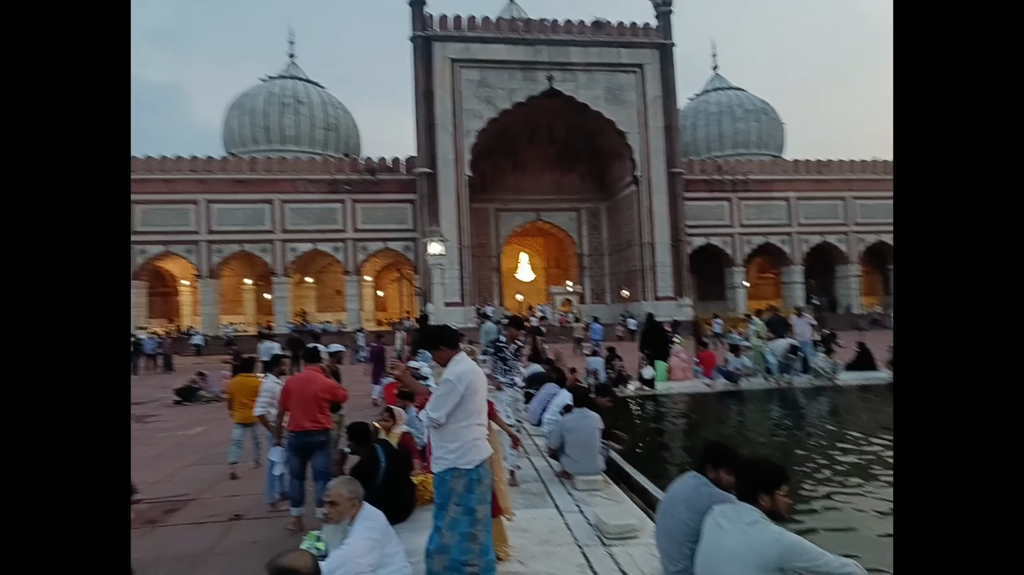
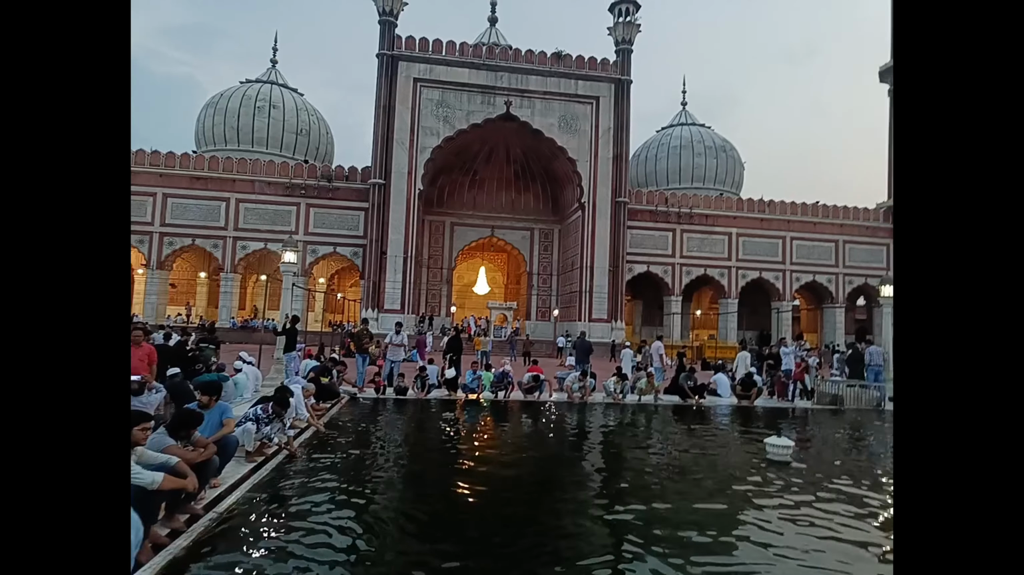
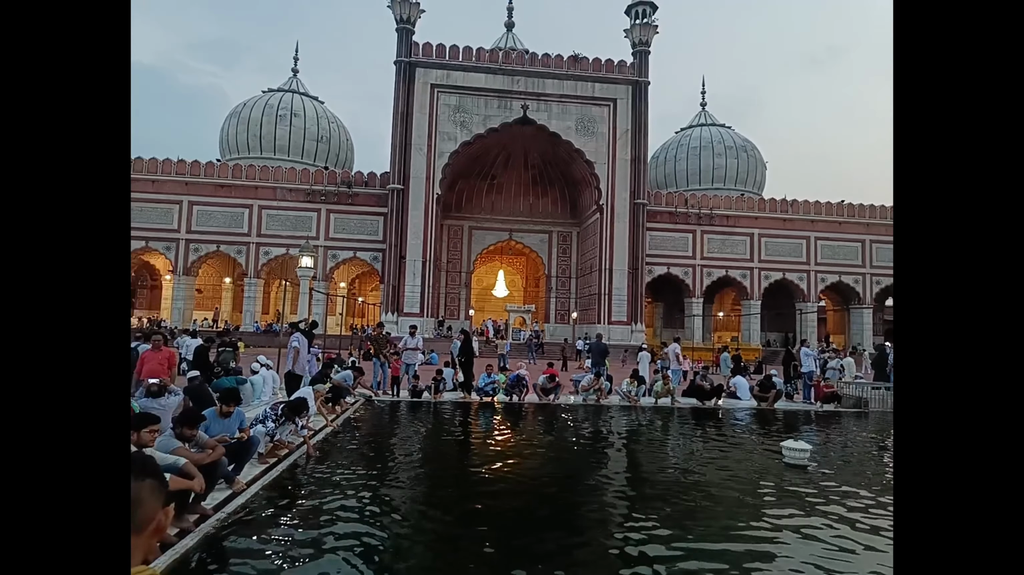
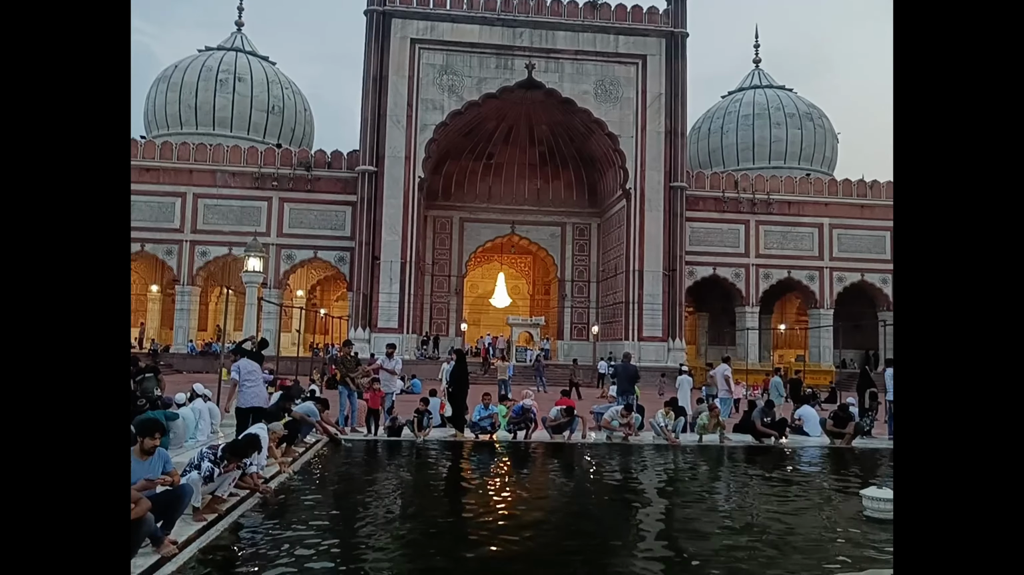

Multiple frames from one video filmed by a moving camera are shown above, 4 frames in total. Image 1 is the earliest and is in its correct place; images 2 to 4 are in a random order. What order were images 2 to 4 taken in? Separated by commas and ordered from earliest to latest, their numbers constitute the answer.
2, 4, 3
